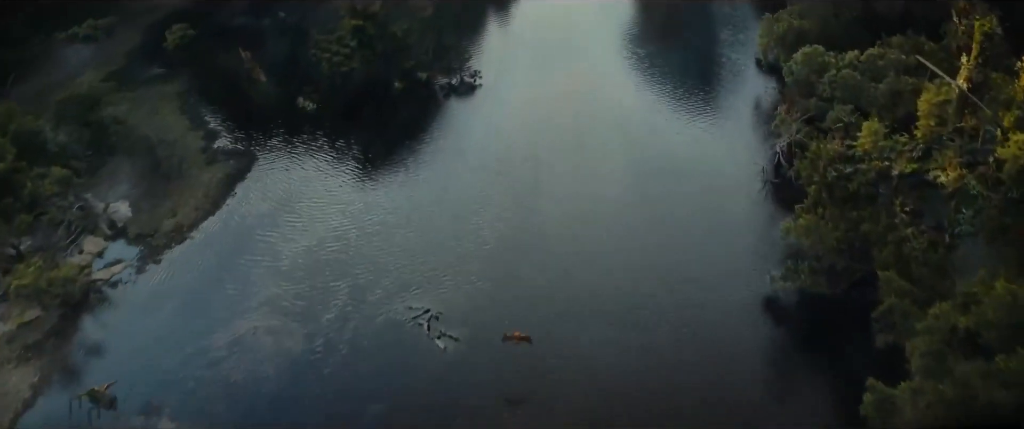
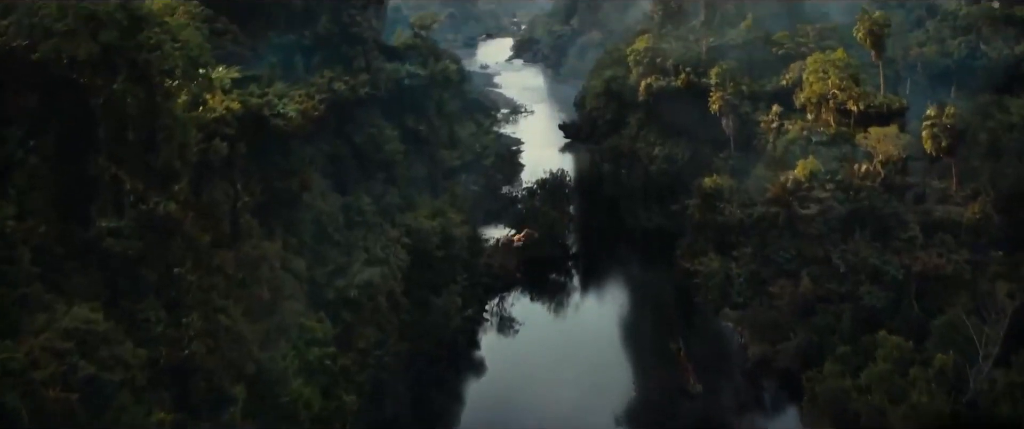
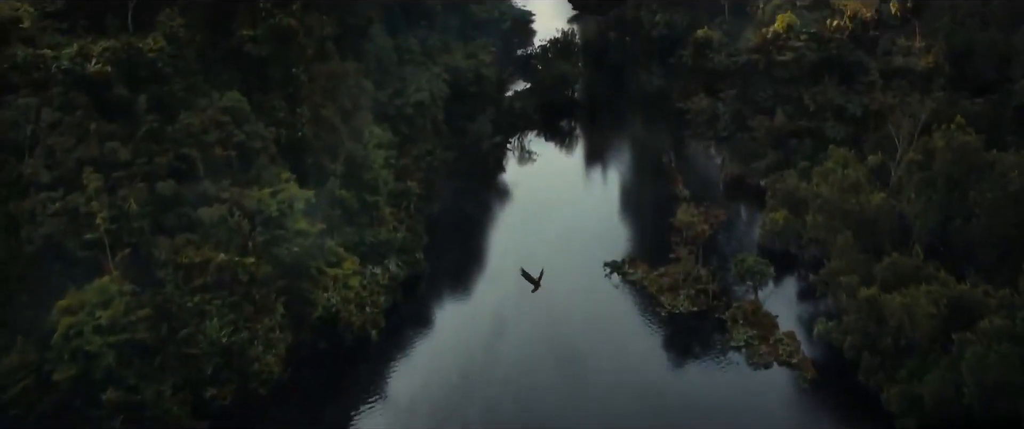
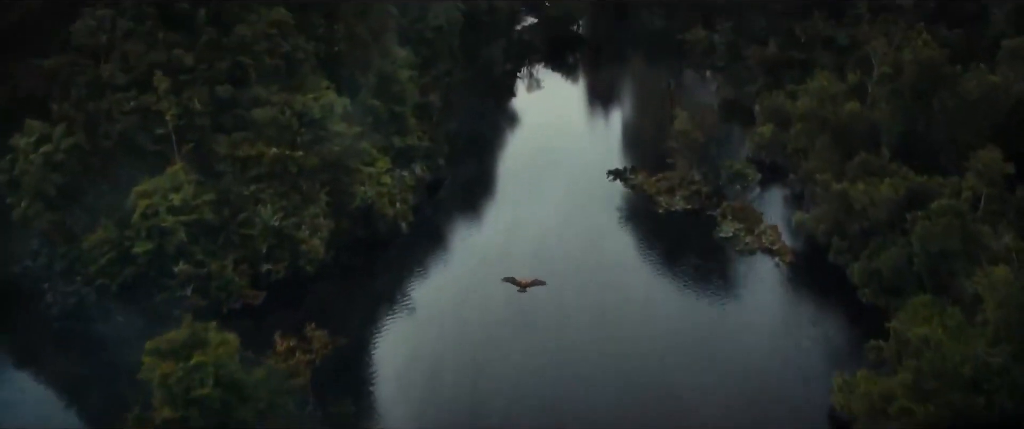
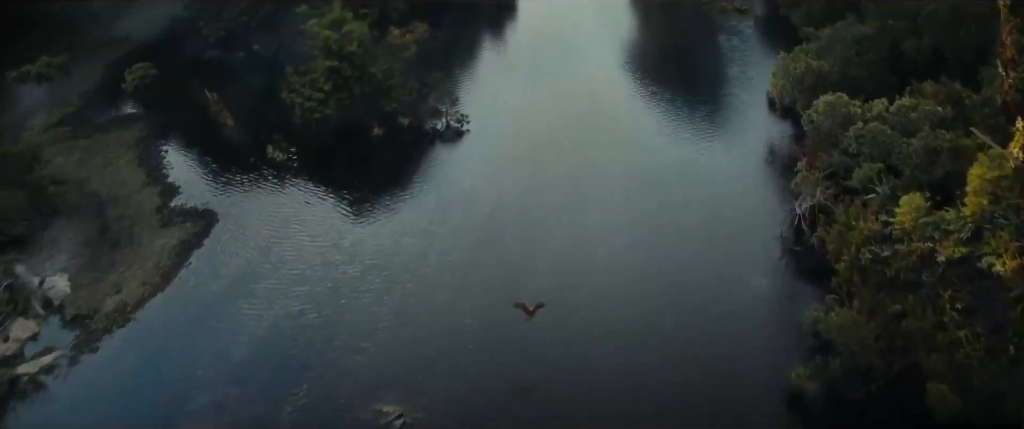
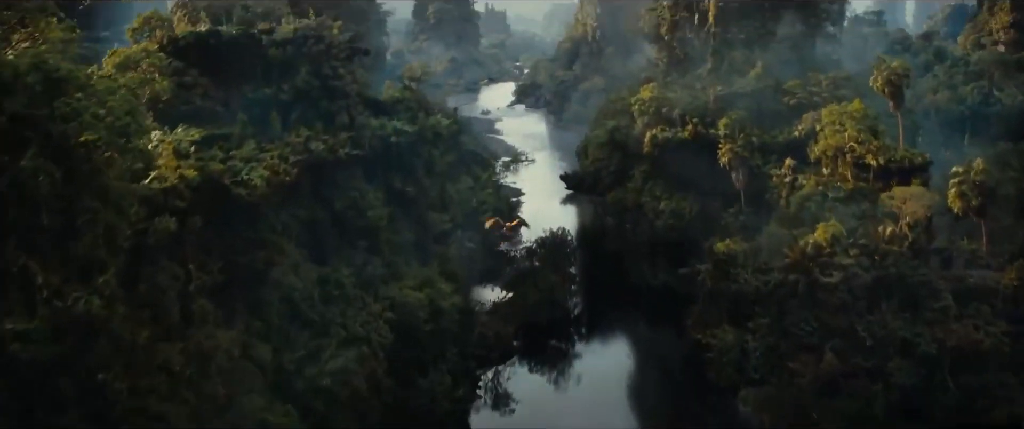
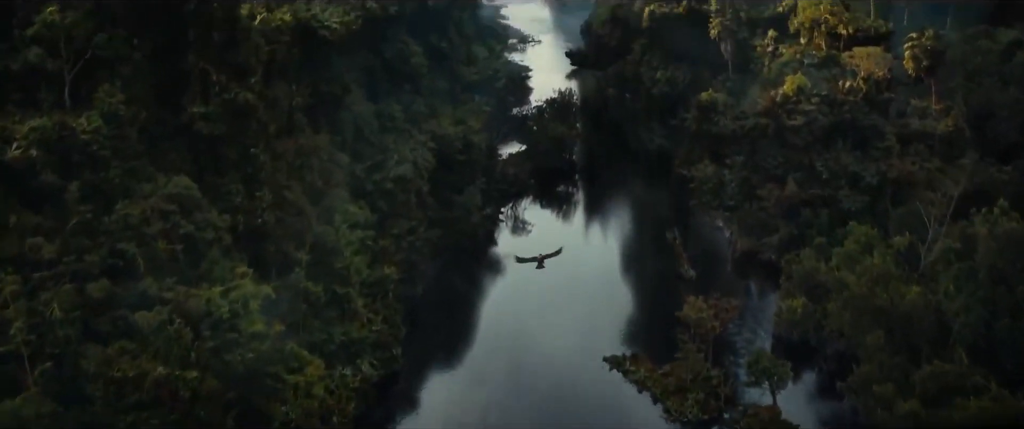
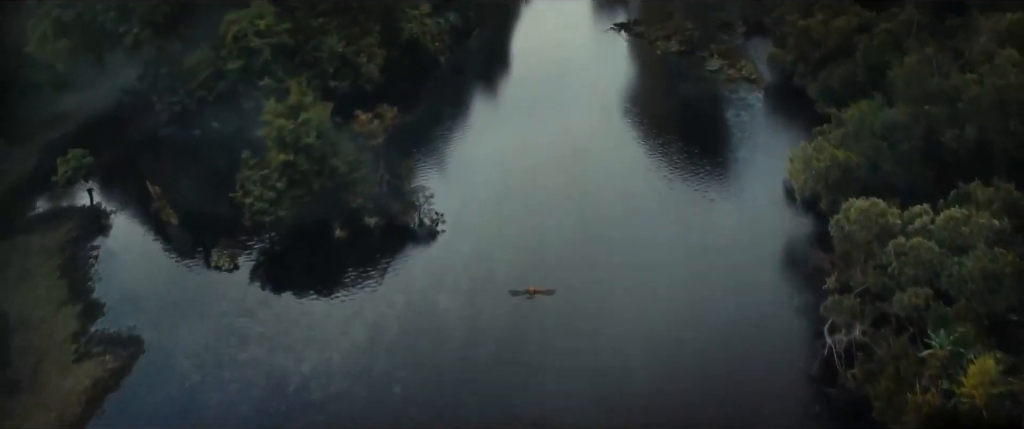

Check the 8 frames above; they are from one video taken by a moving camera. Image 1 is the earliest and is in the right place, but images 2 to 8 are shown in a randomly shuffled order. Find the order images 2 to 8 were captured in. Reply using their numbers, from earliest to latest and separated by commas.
5, 8, 4, 3, 7, 2, 6
